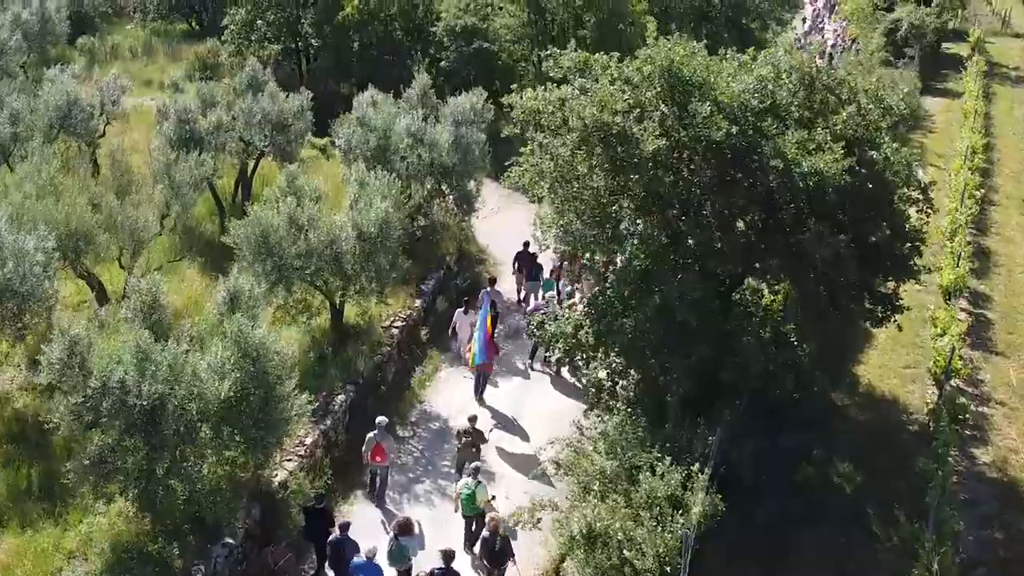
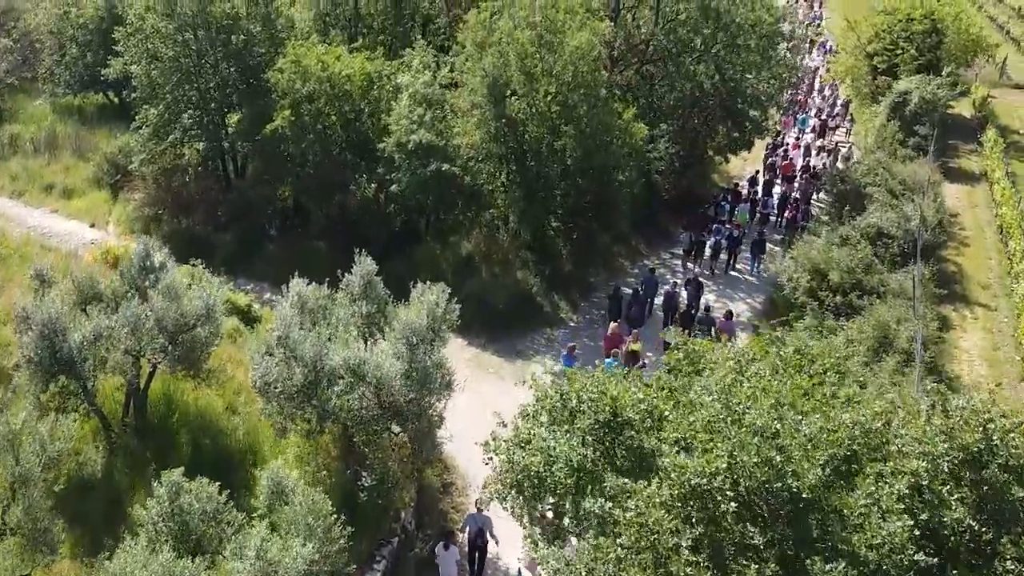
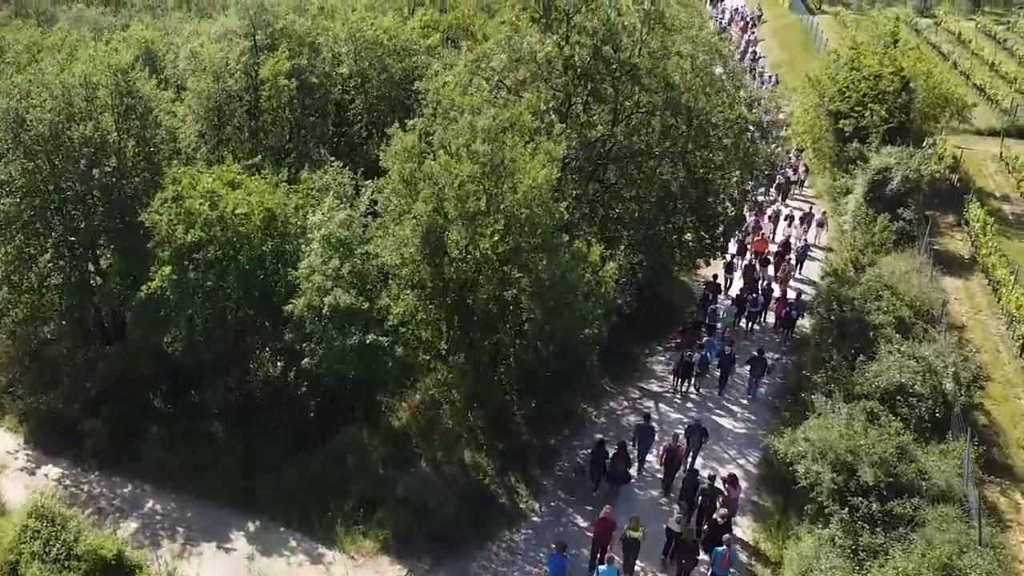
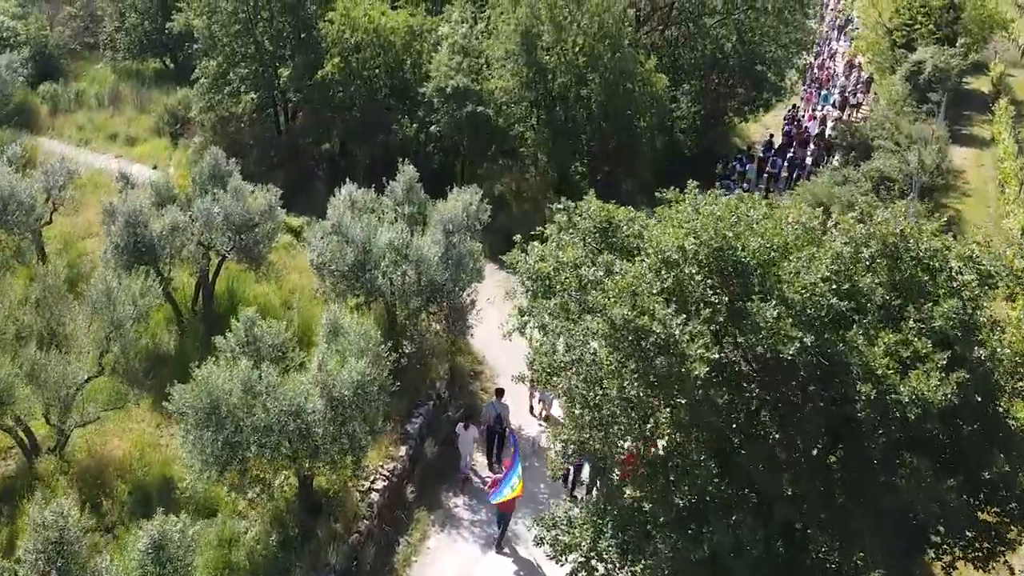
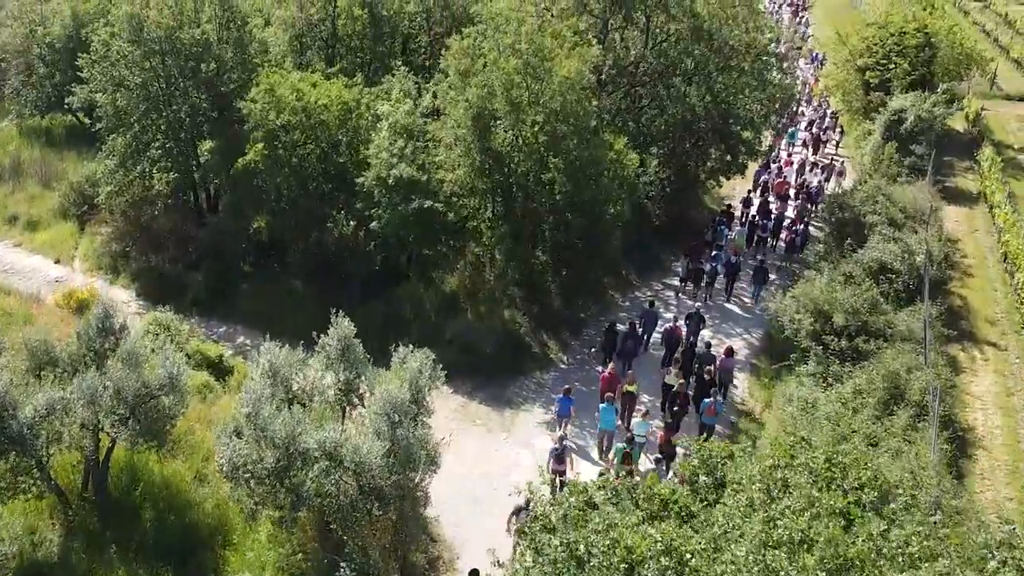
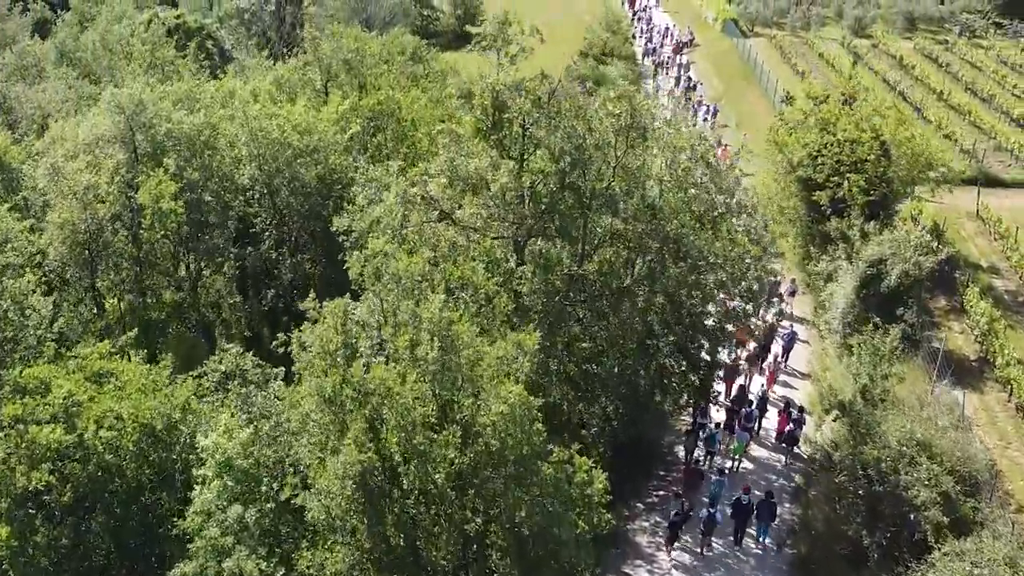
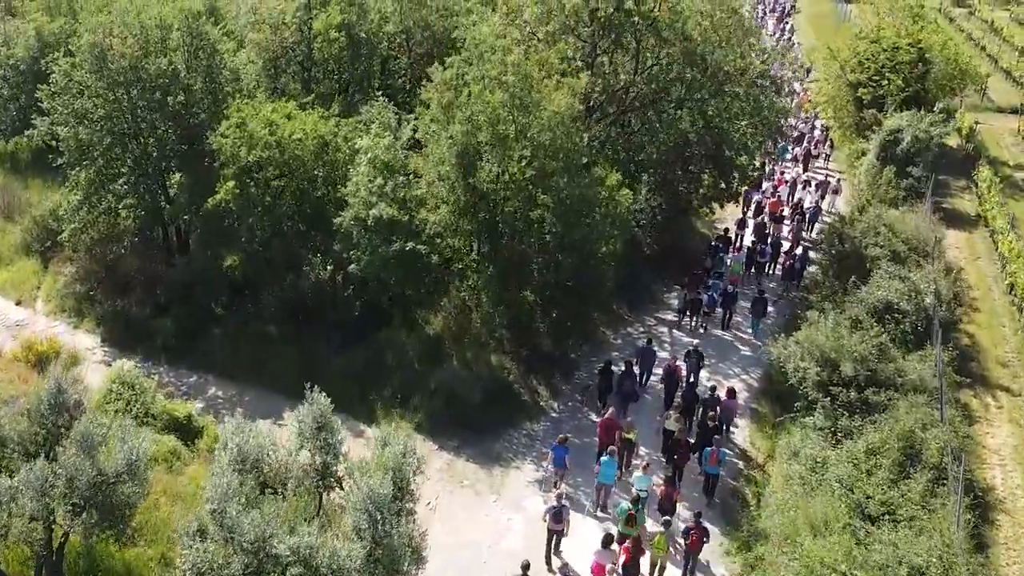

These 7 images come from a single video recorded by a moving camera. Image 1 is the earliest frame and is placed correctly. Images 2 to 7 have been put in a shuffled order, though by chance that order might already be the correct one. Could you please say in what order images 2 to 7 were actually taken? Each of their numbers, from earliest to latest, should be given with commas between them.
4, 2, 5, 7, 3, 6
